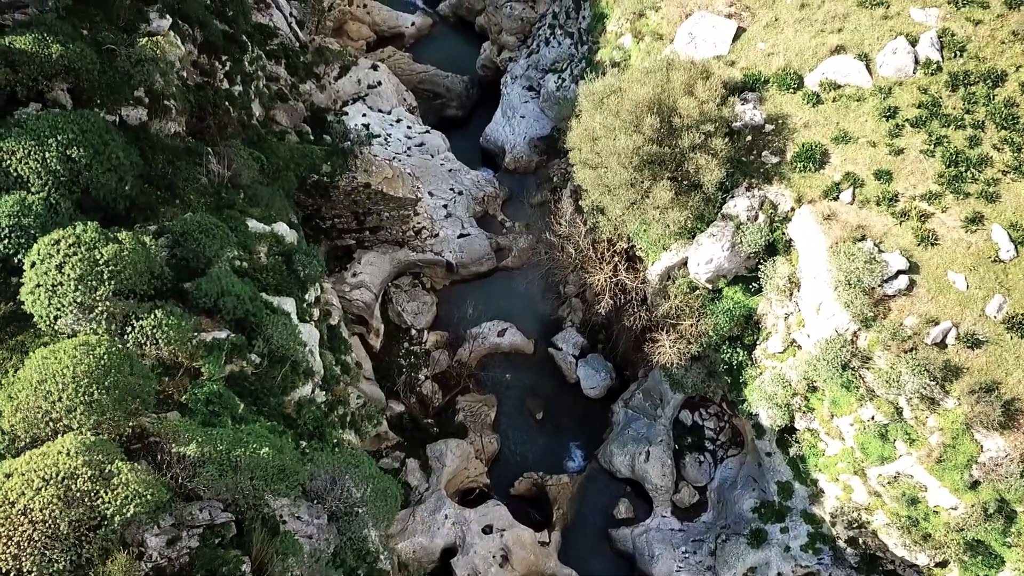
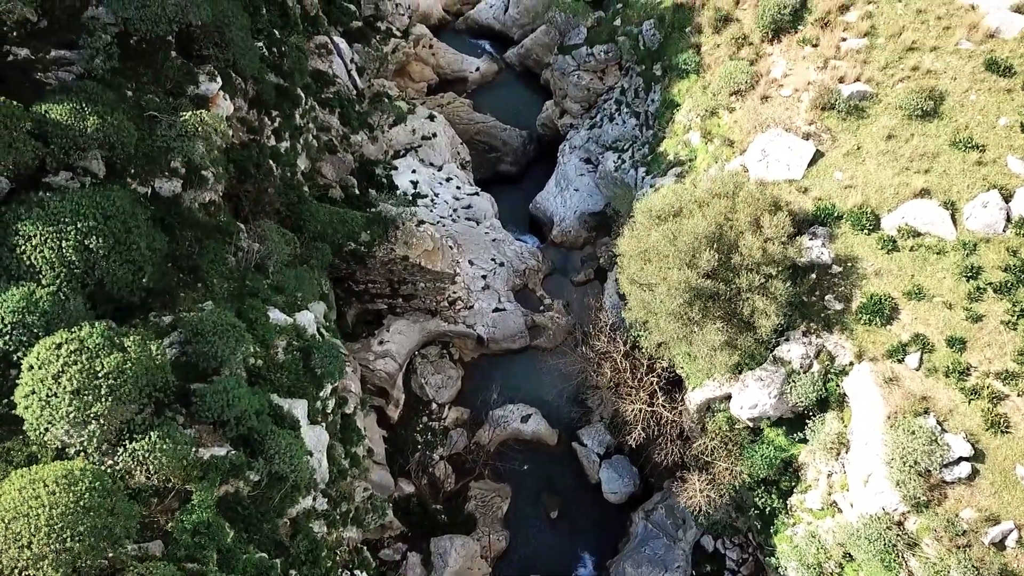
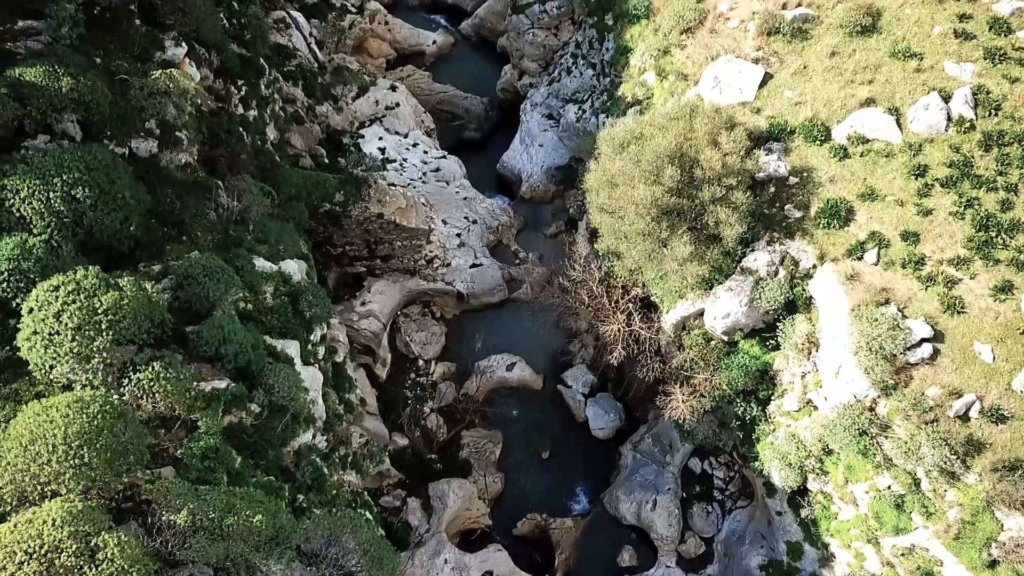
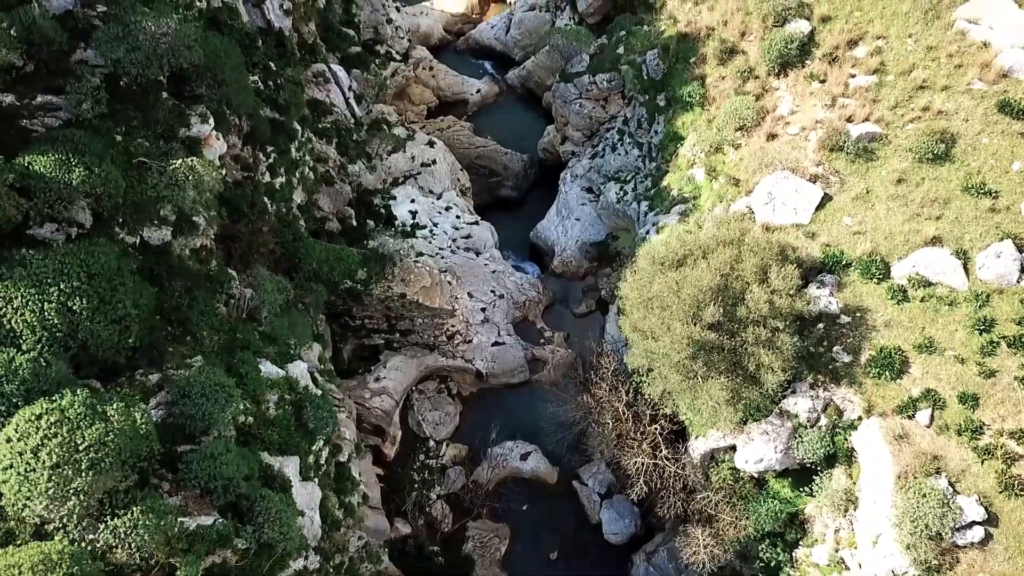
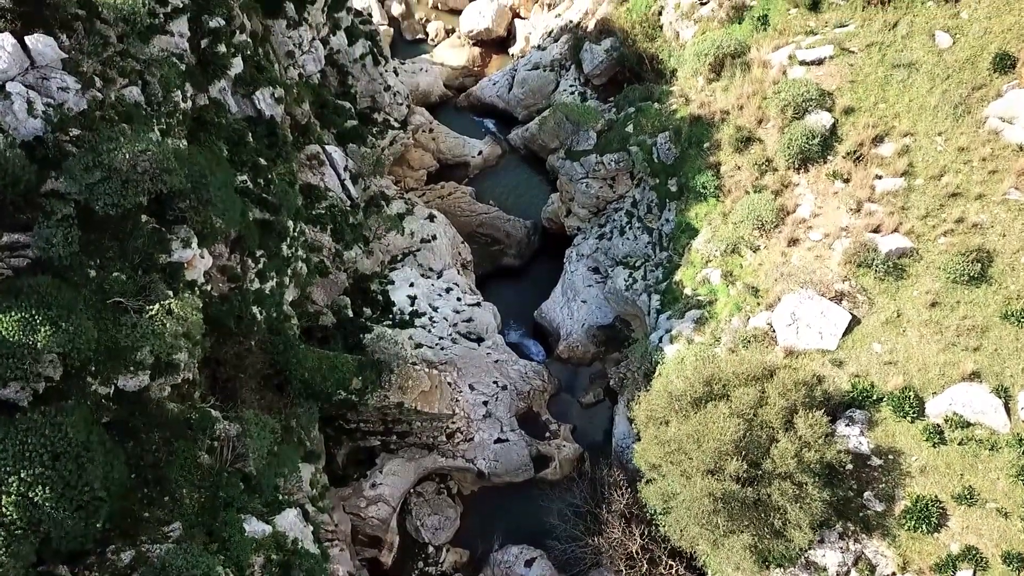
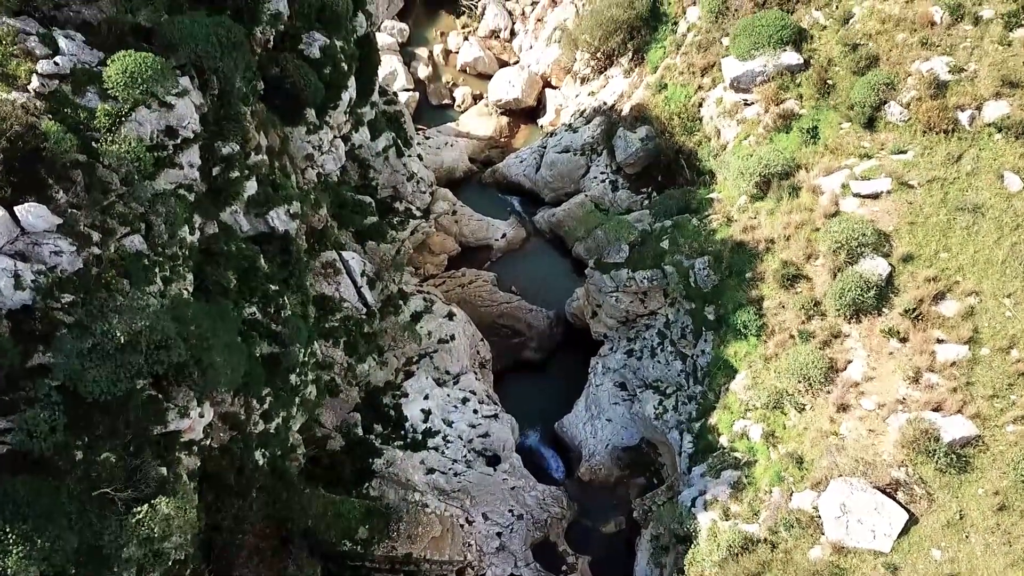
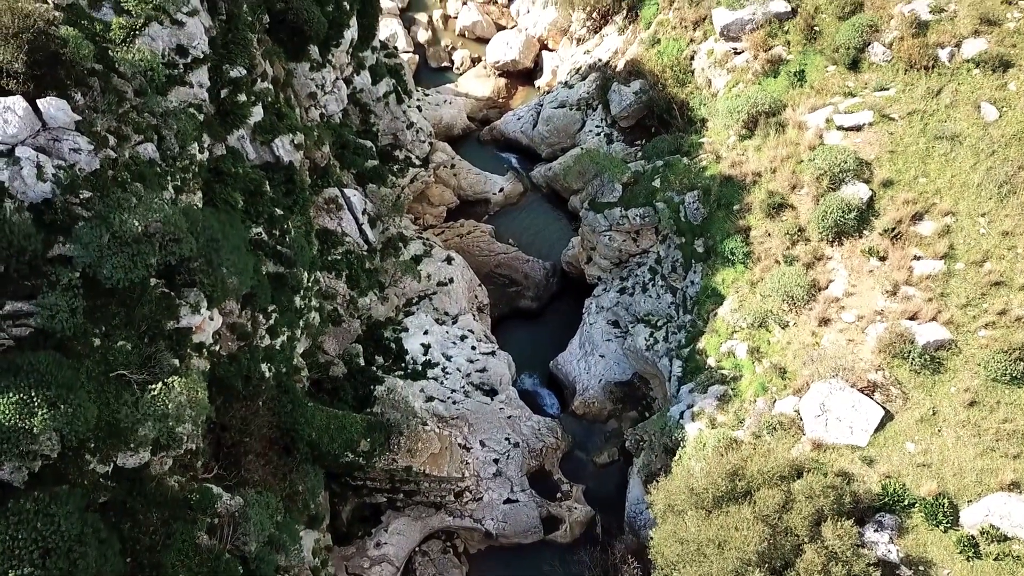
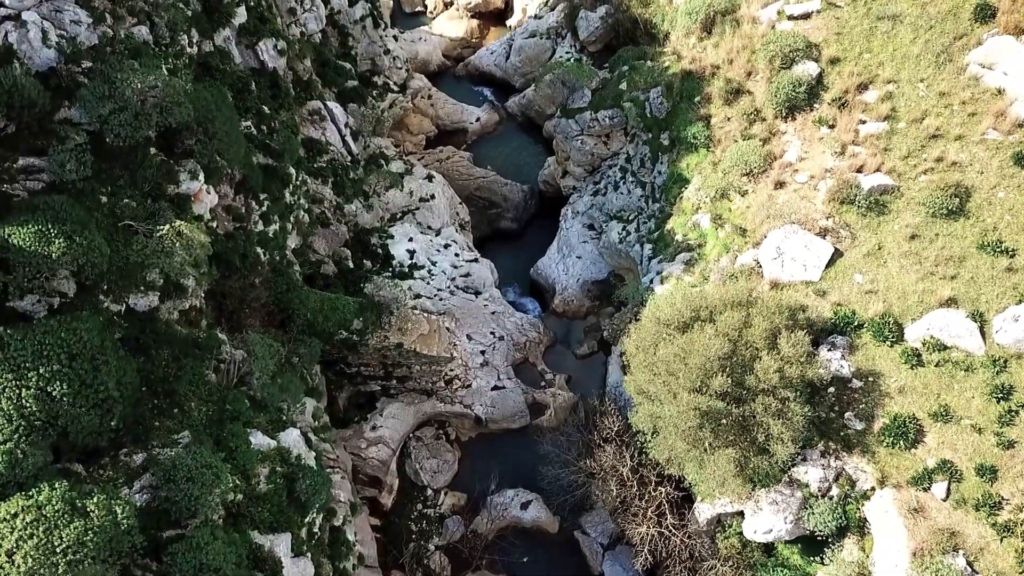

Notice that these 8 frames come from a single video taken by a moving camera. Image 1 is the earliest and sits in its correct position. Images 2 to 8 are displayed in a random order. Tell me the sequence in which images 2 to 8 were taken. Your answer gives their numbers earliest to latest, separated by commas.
3, 2, 4, 8, 5, 7, 6
